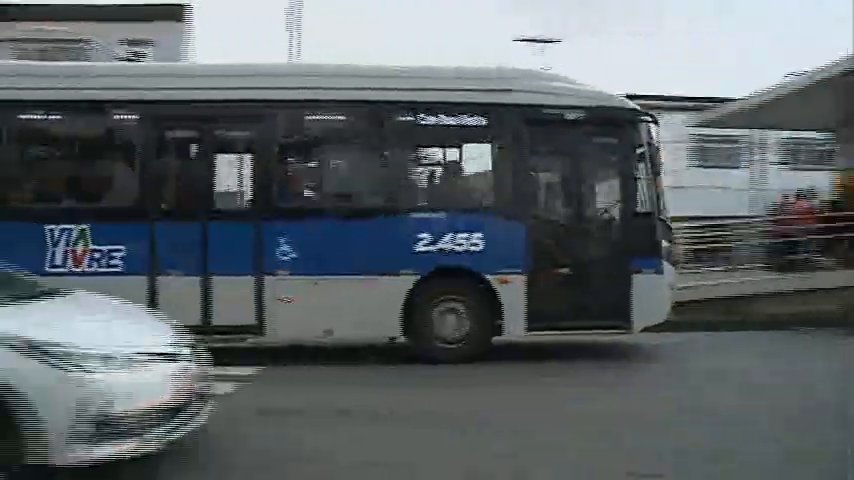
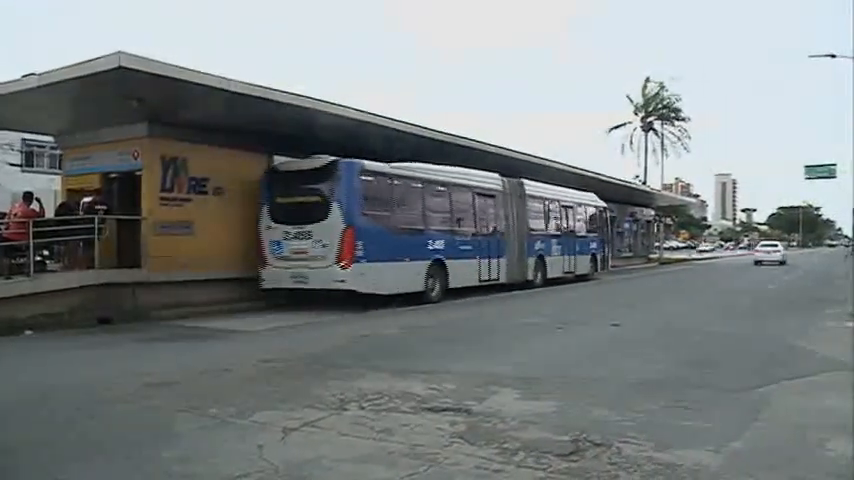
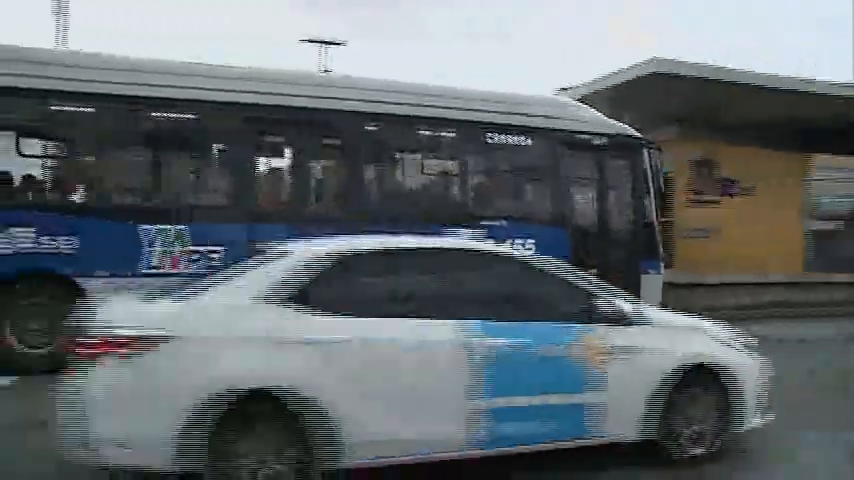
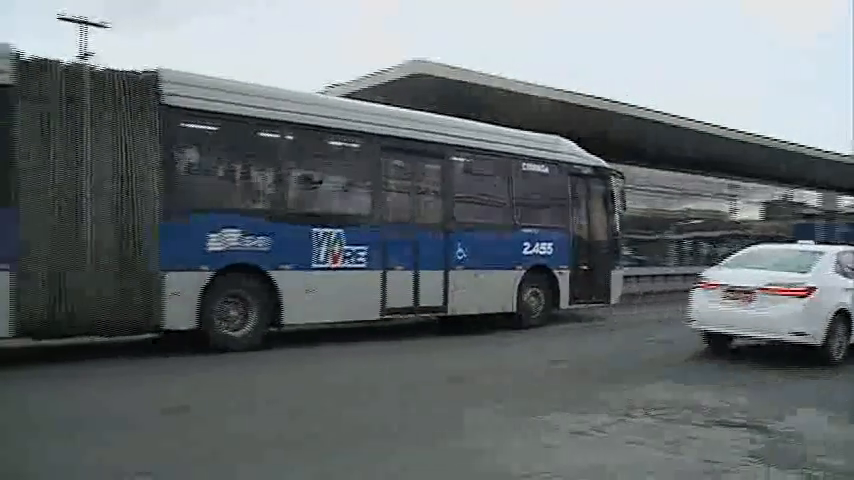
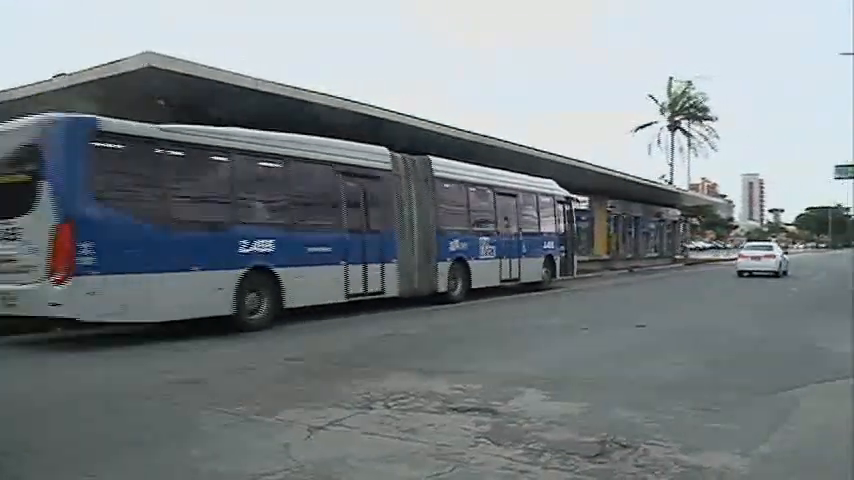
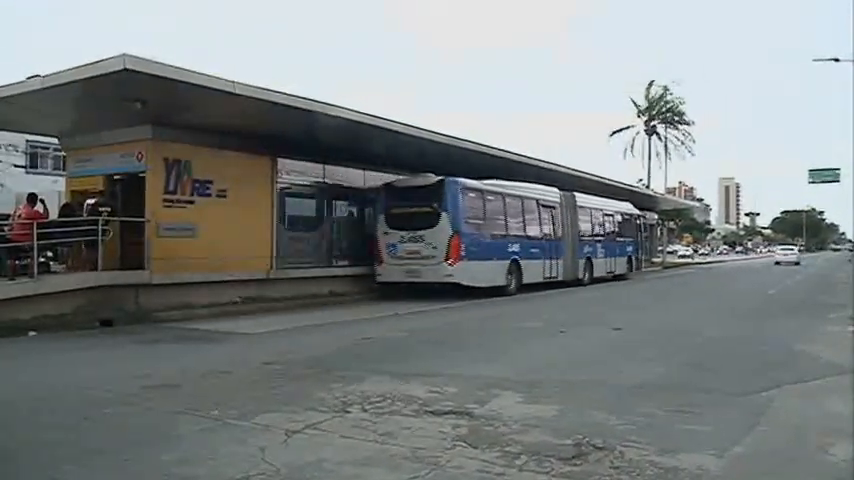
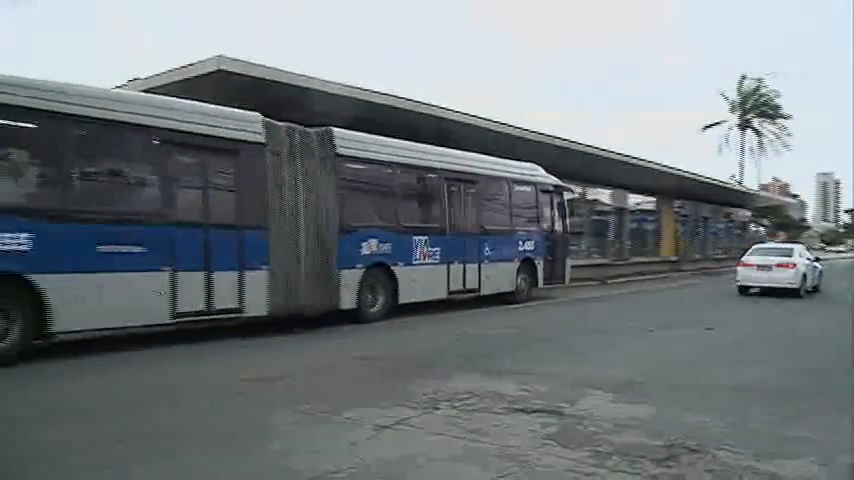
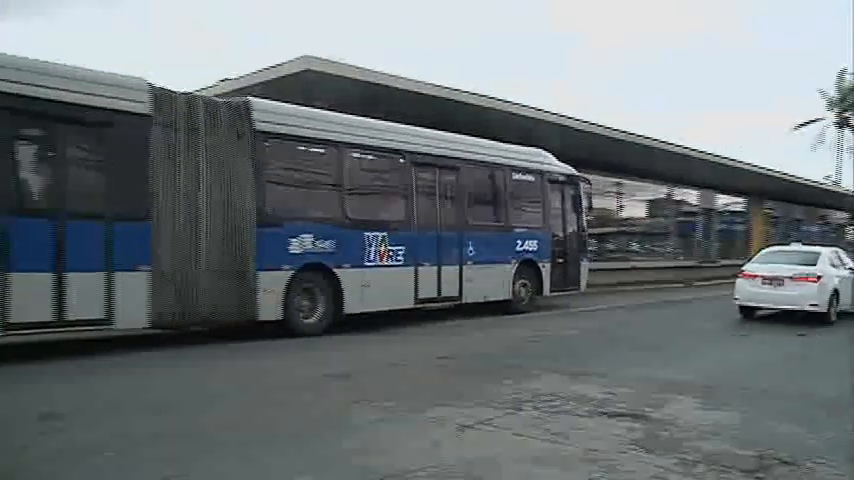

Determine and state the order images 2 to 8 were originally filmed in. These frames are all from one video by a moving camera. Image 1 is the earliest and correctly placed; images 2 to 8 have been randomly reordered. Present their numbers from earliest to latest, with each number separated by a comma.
3, 4, 8, 7, 5, 2, 6
